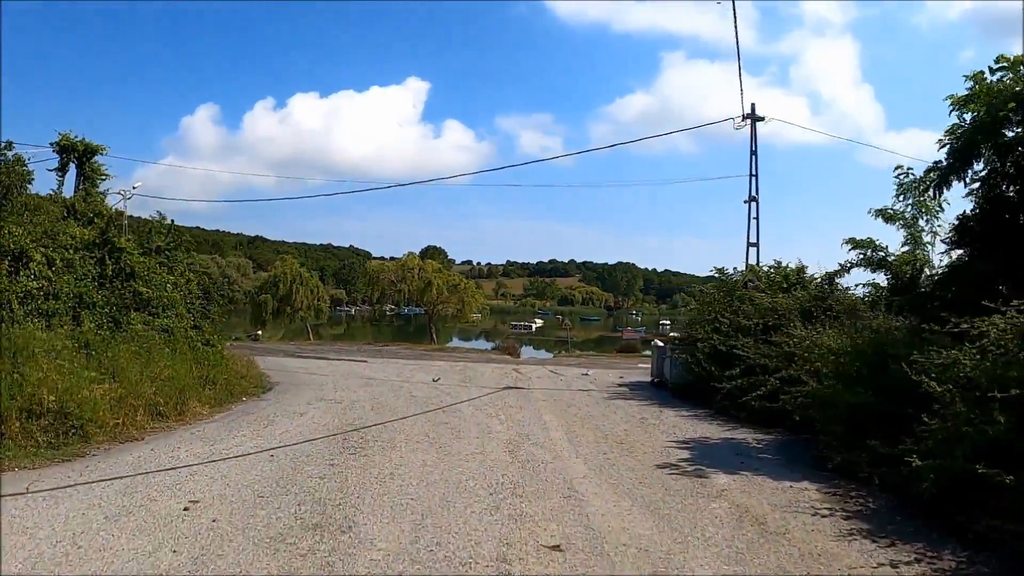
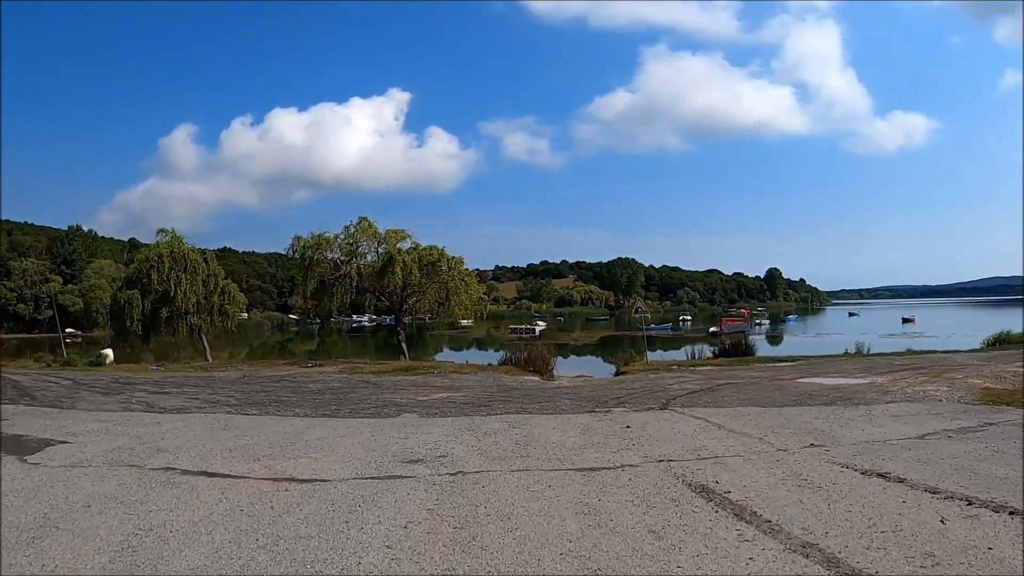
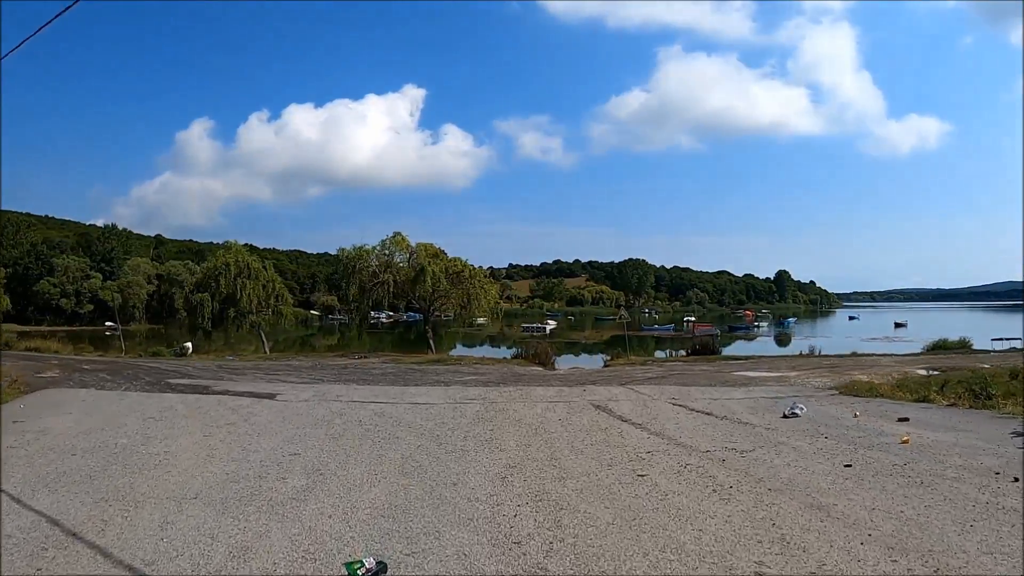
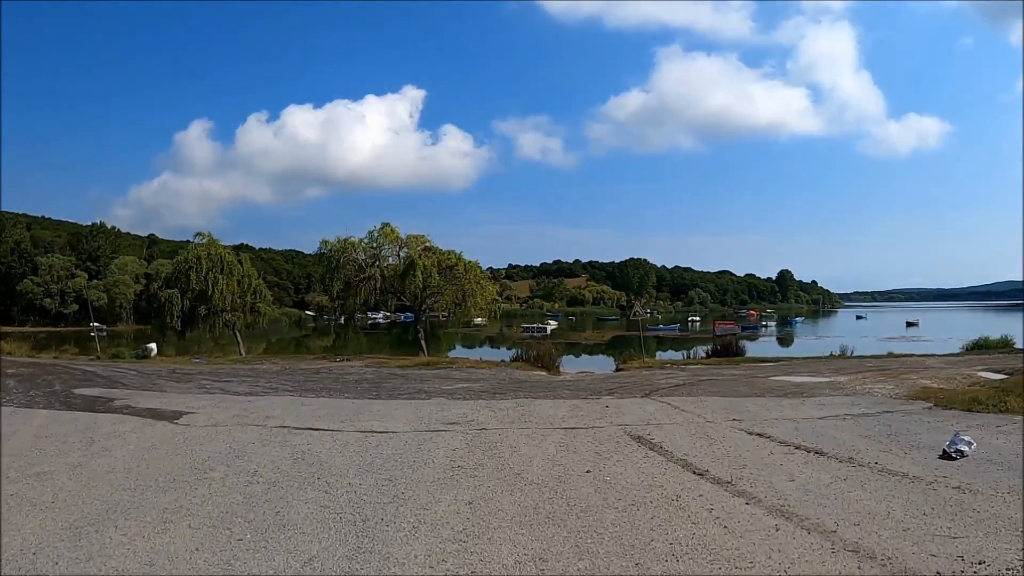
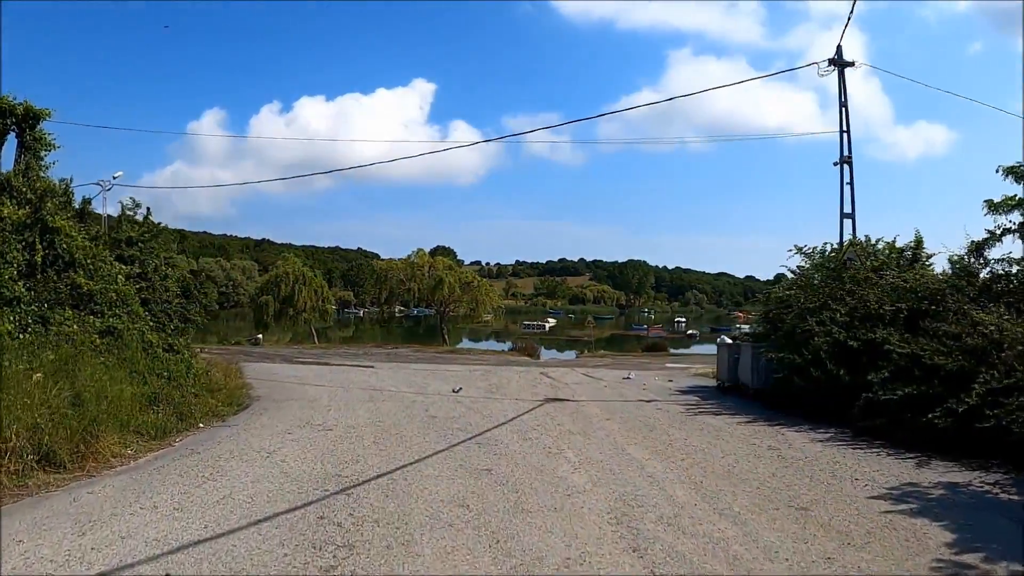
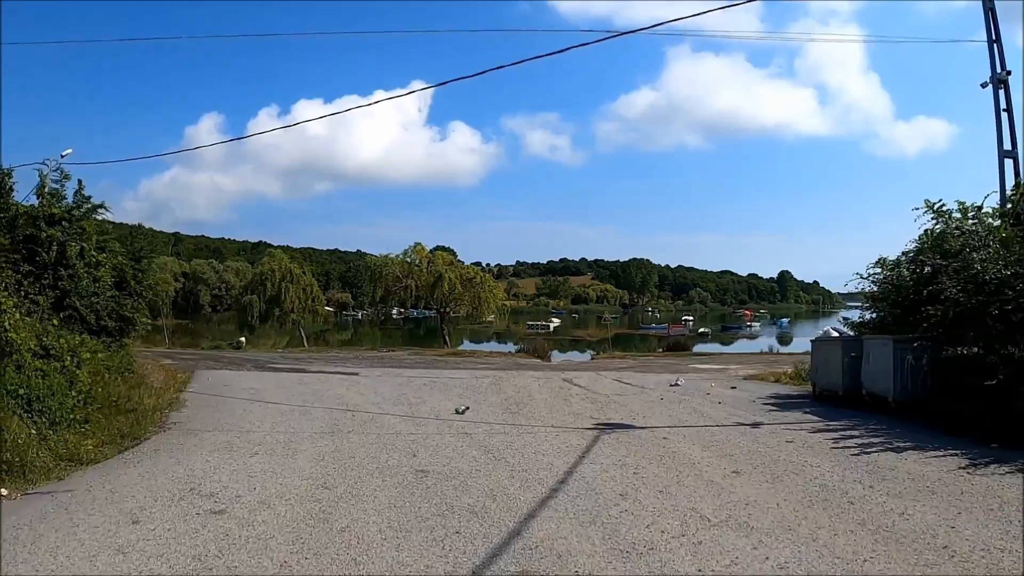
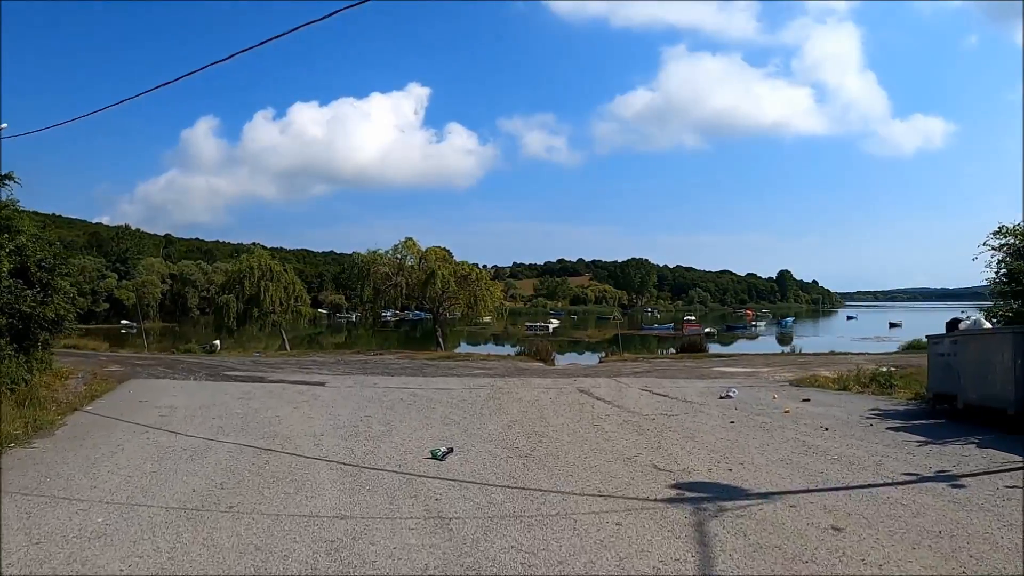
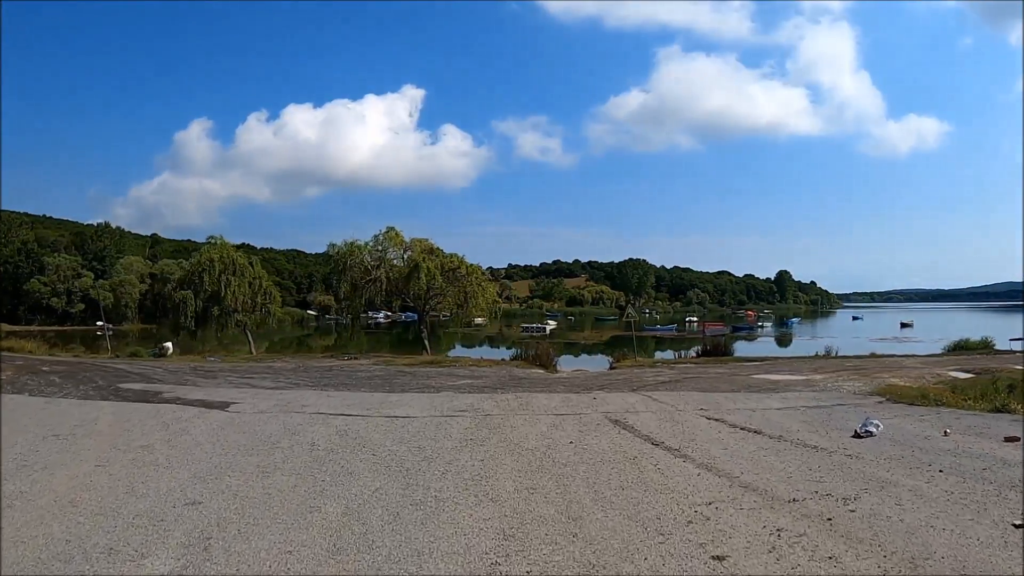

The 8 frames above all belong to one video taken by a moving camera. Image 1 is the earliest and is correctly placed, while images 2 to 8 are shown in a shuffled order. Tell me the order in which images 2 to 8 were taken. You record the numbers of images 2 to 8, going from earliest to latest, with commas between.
5, 6, 7, 3, 8, 4, 2
